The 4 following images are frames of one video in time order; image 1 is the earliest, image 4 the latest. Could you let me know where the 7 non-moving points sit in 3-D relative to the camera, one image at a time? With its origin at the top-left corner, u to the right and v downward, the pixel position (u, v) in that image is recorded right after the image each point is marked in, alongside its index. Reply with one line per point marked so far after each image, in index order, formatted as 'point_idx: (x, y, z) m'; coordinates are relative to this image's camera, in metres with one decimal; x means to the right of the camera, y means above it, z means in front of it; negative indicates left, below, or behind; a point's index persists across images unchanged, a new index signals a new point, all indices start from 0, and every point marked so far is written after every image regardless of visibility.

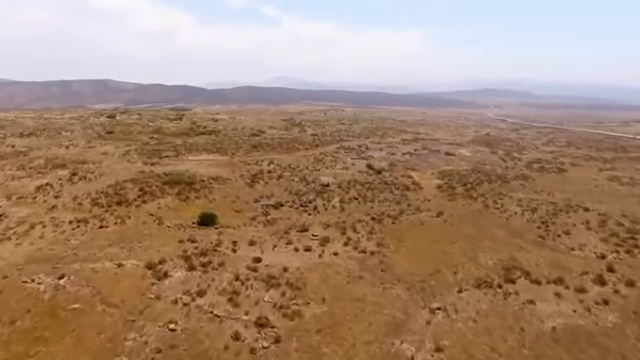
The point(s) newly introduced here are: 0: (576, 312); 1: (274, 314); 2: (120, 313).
0: (+9.5, -4.9, +17.4) m
1: (-1.7, -4.9, +17.0) m
2: (-7.1, -4.8, +16.7) m
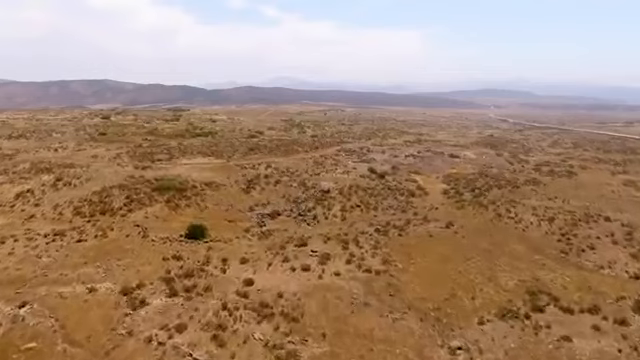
0: (+9.5, -5.4, +14.9) m
1: (-1.7, -5.4, +14.4) m
2: (-7.1, -5.3, +14.2) m
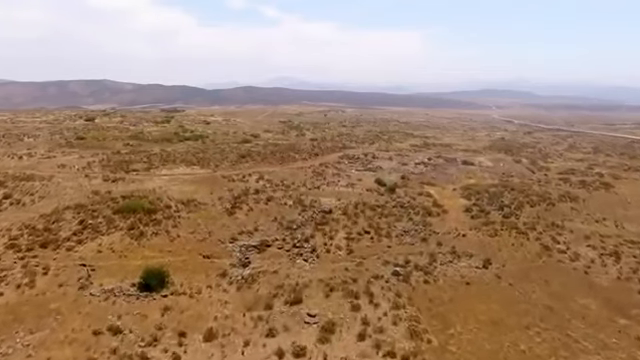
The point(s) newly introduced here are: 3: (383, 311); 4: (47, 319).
0: (+9.5, -6.7, +8.1) m
1: (-1.7, -6.6, +7.6) m
2: (-7.1, -6.5, +7.4) m
3: (+2.3, -4.9, +17.4) m
4: (-9.6, -4.9, +16.5) m
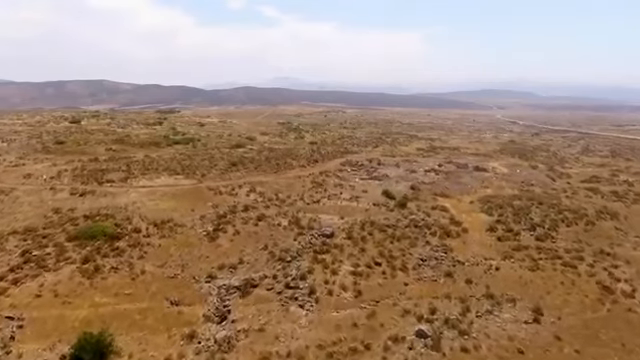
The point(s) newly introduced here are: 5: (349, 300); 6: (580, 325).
0: (+9.5, -7.7, +2.7) m
1: (-1.7, -7.6, +2.2) m
2: (-7.1, -7.5, +2.0) m
3: (+2.3, -5.9, +12.0) m
4: (-9.6, -5.9, +11.1) m
5: (+1.2, -5.0, +19.8) m
6: (+9.4, -5.3, +17.1) m
